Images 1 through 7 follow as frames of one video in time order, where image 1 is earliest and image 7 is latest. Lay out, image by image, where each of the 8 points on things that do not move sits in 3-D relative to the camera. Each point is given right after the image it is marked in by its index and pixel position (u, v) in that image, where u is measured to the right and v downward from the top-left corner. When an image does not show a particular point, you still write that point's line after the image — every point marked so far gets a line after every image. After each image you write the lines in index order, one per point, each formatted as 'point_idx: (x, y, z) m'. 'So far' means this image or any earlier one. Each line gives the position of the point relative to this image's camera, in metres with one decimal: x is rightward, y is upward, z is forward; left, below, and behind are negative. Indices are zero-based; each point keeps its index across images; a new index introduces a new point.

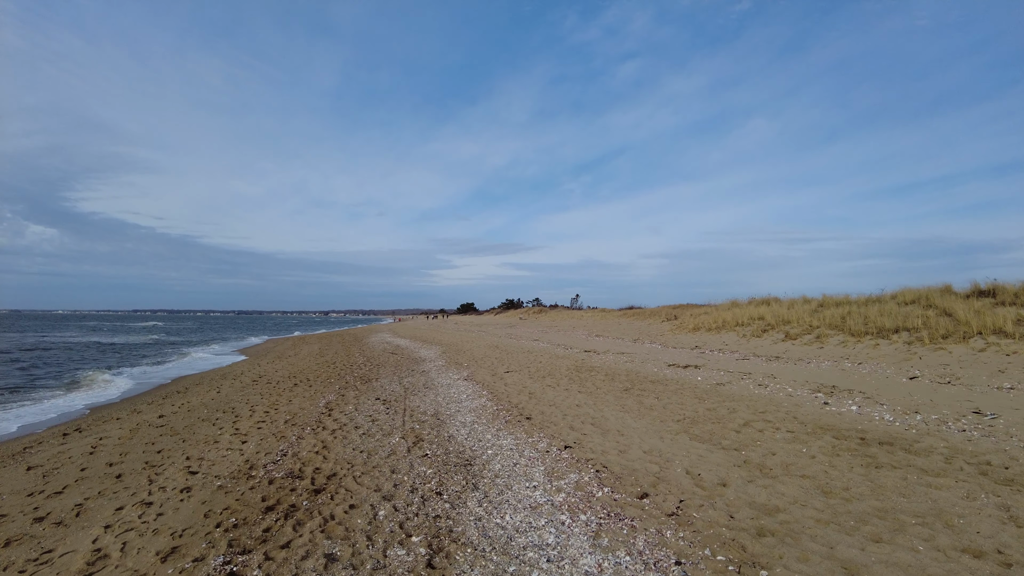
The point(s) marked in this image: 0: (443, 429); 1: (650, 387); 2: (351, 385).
0: (-0.8, -1.7, +8.2) m
1: (+2.2, -1.6, +10.6) m
2: (-3.4, -2.1, +14.2) m
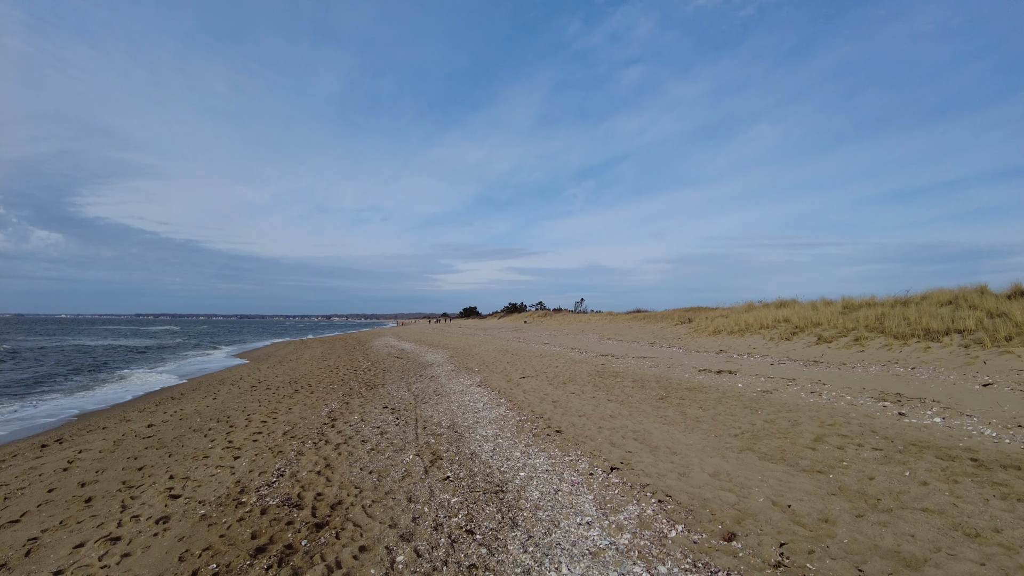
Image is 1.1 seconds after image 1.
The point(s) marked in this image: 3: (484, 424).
0: (-0.5, -1.7, +7.1) m
1: (+2.5, -1.5, +9.6) m
2: (-3.0, -2.1, +13.2) m
3: (-0.3, -1.7, +8.5) m
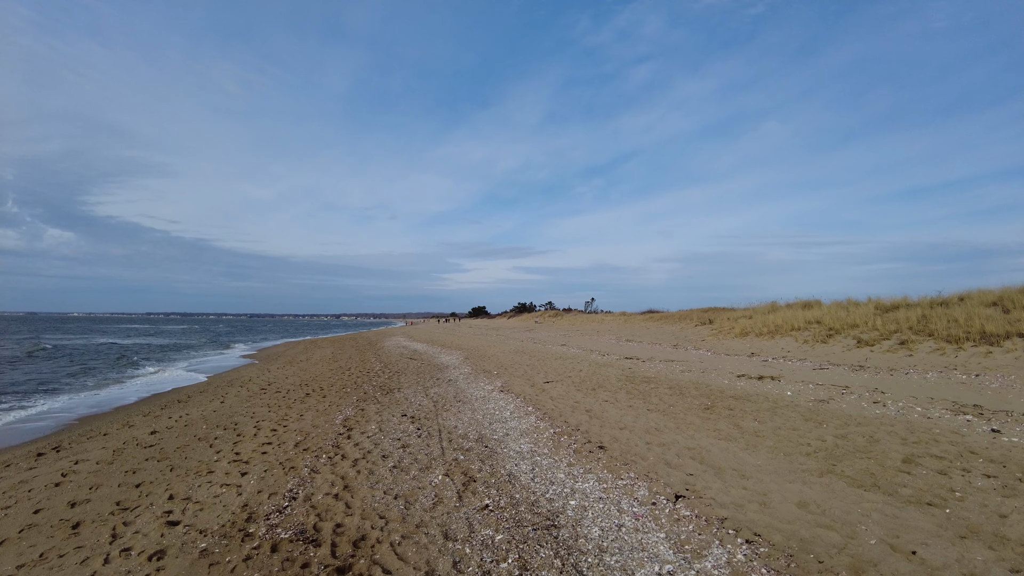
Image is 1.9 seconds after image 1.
0: (-0.1, -1.6, +6.3) m
1: (+2.9, -1.5, +8.8) m
2: (-2.6, -2.0, +12.4) m
3: (+0.1, -1.7, +7.7) m
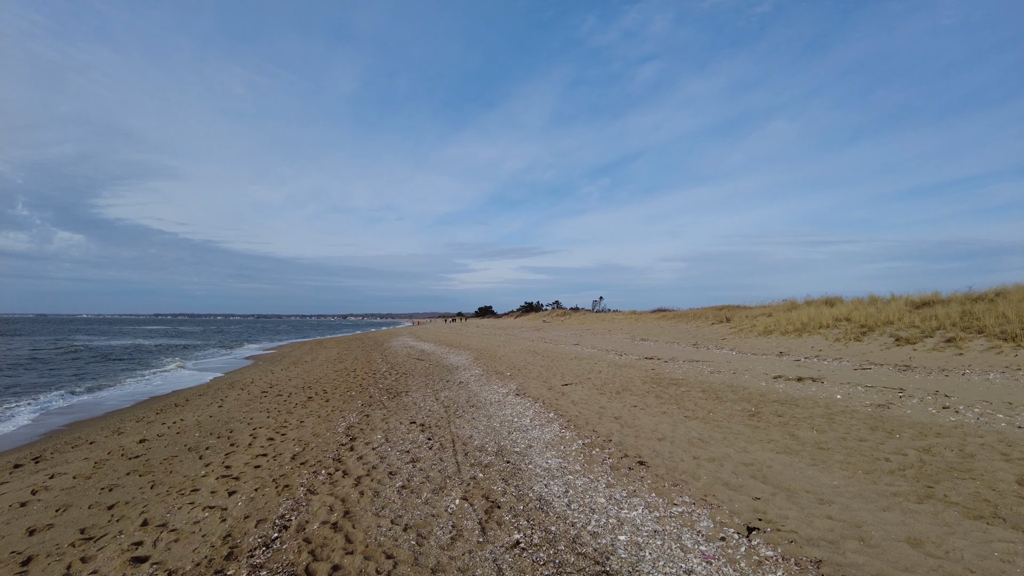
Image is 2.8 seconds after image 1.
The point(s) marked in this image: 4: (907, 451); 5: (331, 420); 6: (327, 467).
0: (+0.1, -1.6, +5.4) m
1: (+3.2, -1.4, +7.8) m
2: (-2.3, -2.0, +11.5) m
3: (+0.3, -1.6, +6.8) m
4: (+3.3, -1.3, +5.6) m
5: (-2.7, -2.0, +10.2) m
6: (-1.8, -1.8, +6.7) m
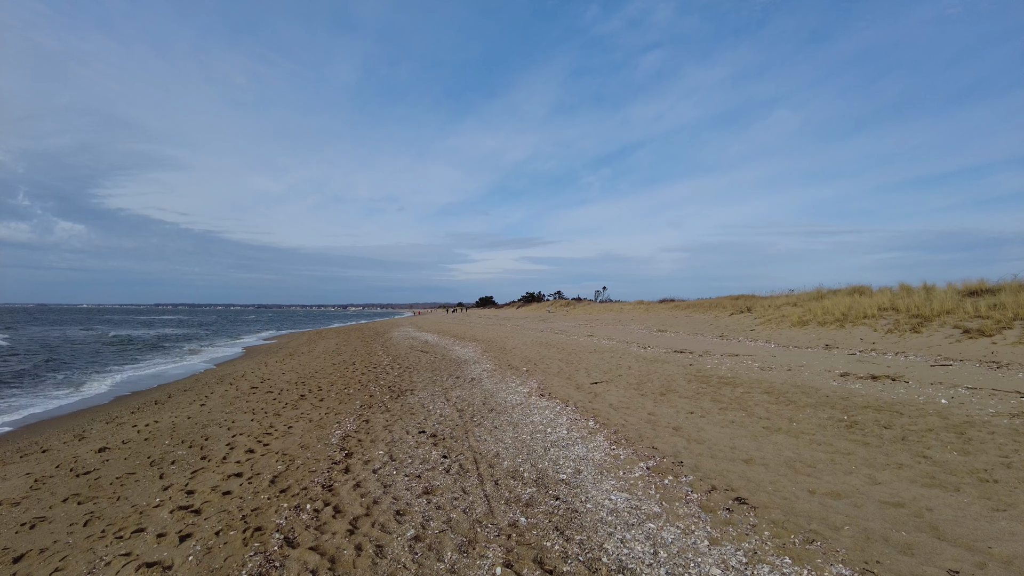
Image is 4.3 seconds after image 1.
0: (+0.4, -1.4, +3.8) m
1: (+3.5, -1.2, +6.2) m
2: (-2.0, -1.7, +9.9) m
3: (+0.6, -1.4, +5.1) m
4: (+3.6, -1.2, +4.0) m
5: (-2.4, -1.8, +8.6) m
6: (-1.5, -1.6, +5.1) m
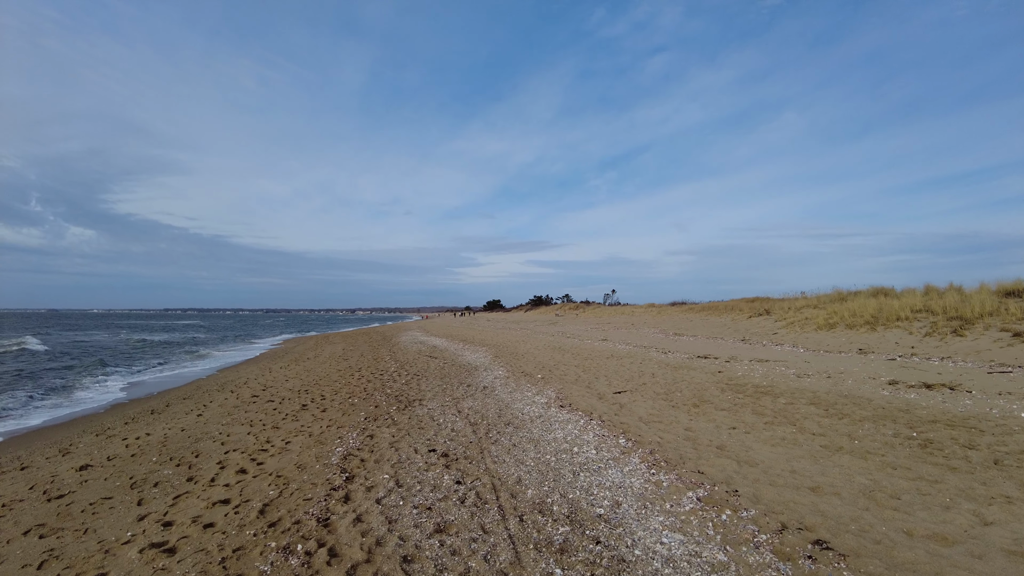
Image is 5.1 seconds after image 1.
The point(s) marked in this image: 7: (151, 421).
0: (+0.6, -1.4, +3.0) m
1: (+3.7, -1.2, +5.4) m
2: (-1.7, -1.7, +9.2) m
3: (+0.8, -1.4, +4.3) m
4: (+3.8, -1.2, +3.2) m
5: (-2.2, -1.8, +7.8) m
6: (-1.3, -1.6, +4.4) m
7: (-6.8, -2.5, +12.7) m
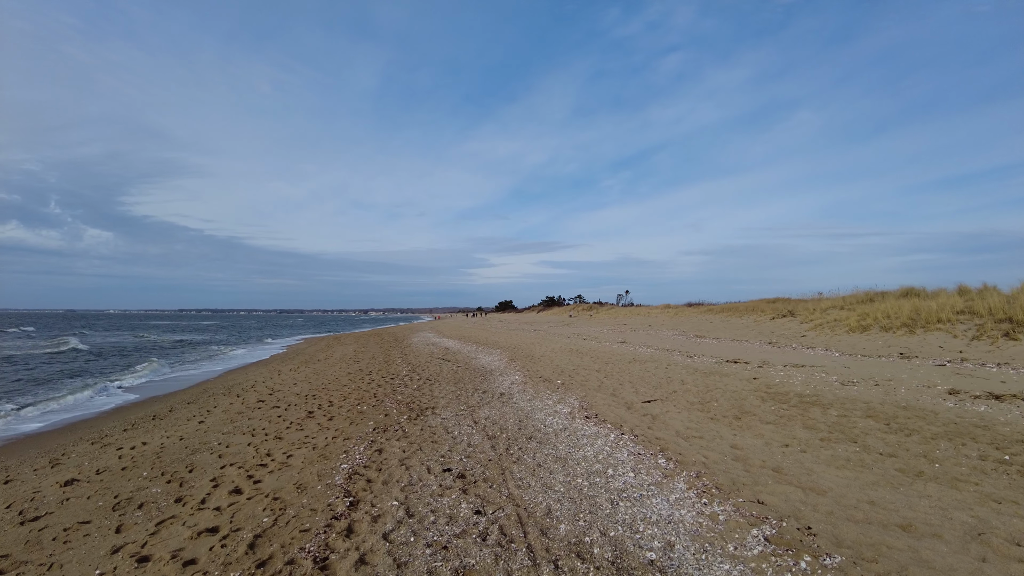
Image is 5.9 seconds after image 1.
0: (+0.7, -1.4, +2.3) m
1: (+3.9, -1.2, +4.6) m
2: (-1.5, -1.7, +8.4) m
3: (+1.0, -1.4, +3.6) m
4: (+3.9, -1.2, +2.4) m
5: (-1.9, -1.8, +7.1) m
6: (-1.2, -1.6, +3.6) m
7: (-6.5, -2.5, +12.1) m
